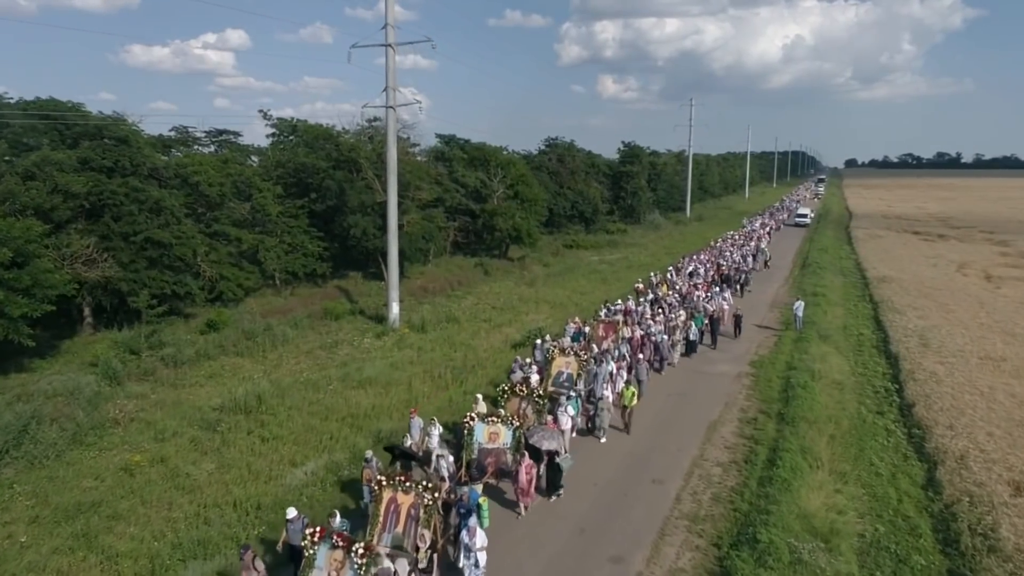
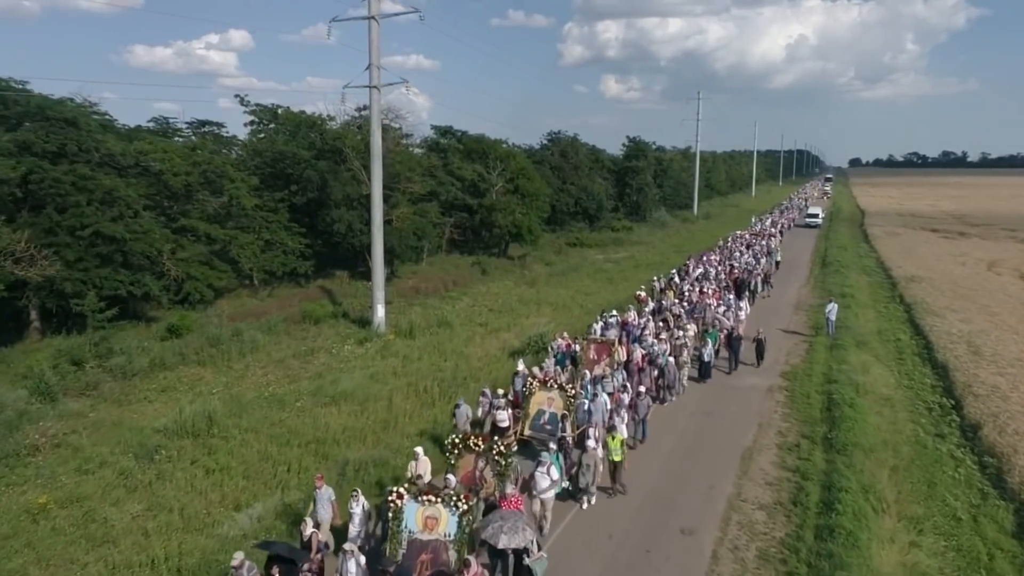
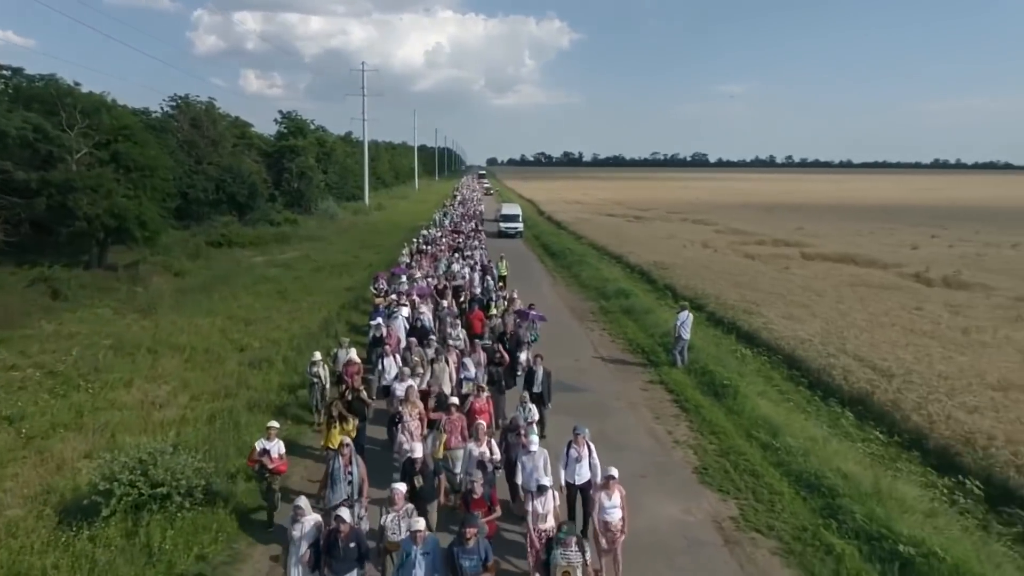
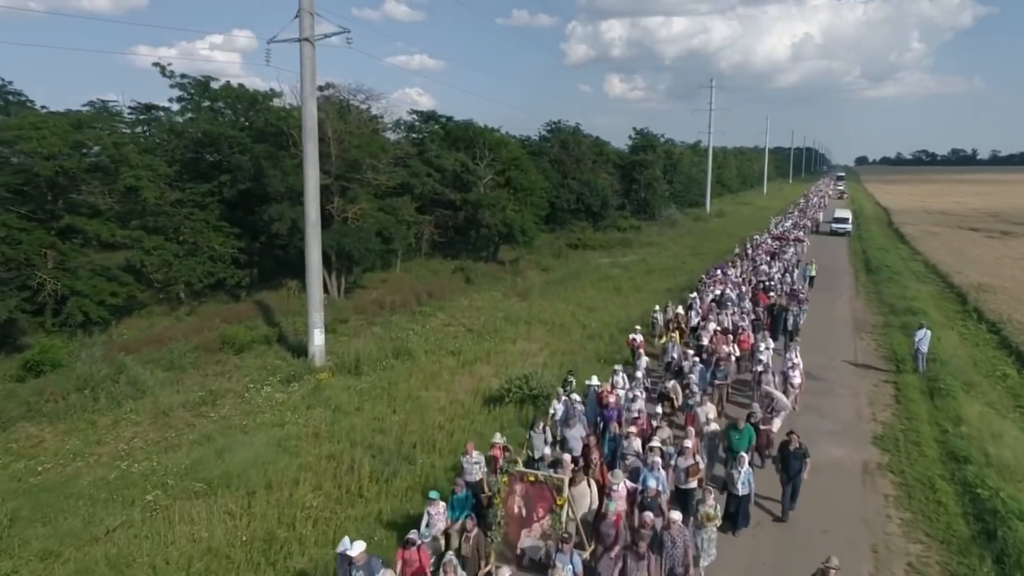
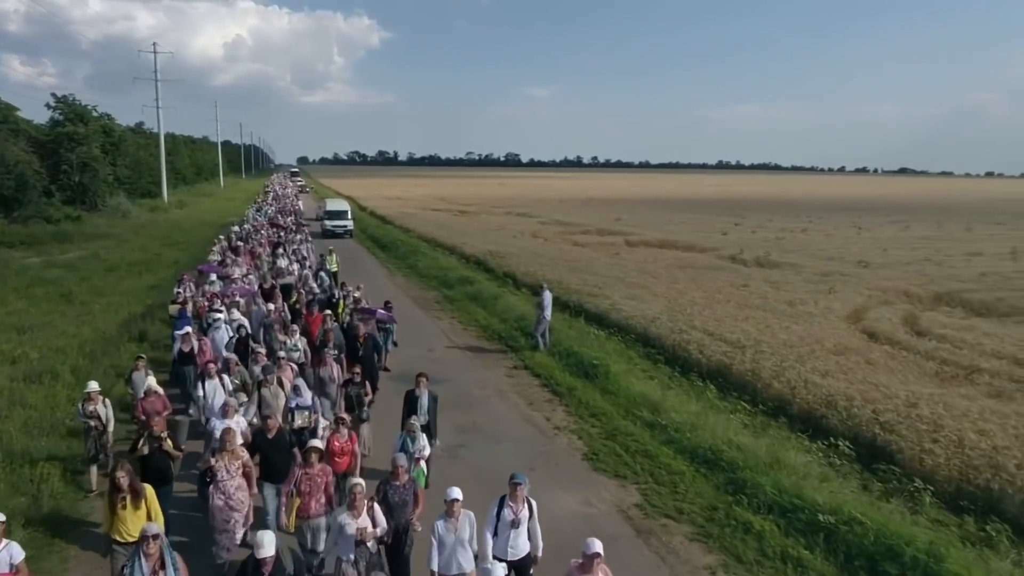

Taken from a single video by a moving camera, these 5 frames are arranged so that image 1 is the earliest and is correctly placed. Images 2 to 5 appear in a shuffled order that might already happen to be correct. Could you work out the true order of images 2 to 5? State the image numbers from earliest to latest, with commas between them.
2, 4, 3, 5
